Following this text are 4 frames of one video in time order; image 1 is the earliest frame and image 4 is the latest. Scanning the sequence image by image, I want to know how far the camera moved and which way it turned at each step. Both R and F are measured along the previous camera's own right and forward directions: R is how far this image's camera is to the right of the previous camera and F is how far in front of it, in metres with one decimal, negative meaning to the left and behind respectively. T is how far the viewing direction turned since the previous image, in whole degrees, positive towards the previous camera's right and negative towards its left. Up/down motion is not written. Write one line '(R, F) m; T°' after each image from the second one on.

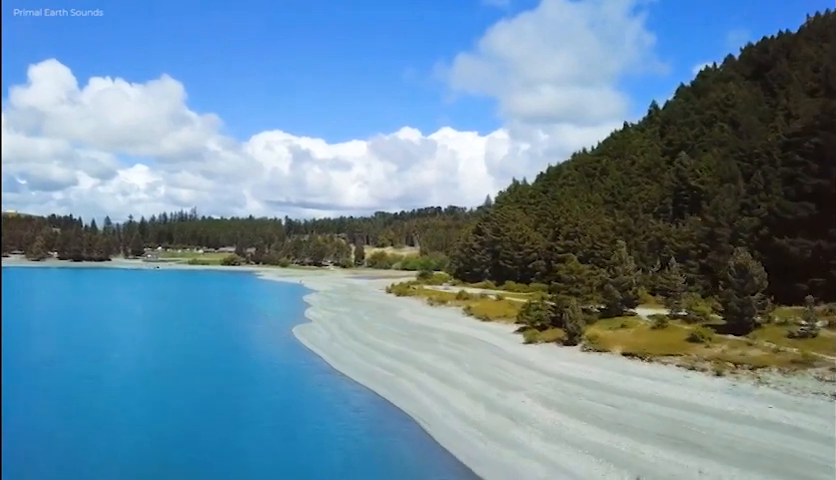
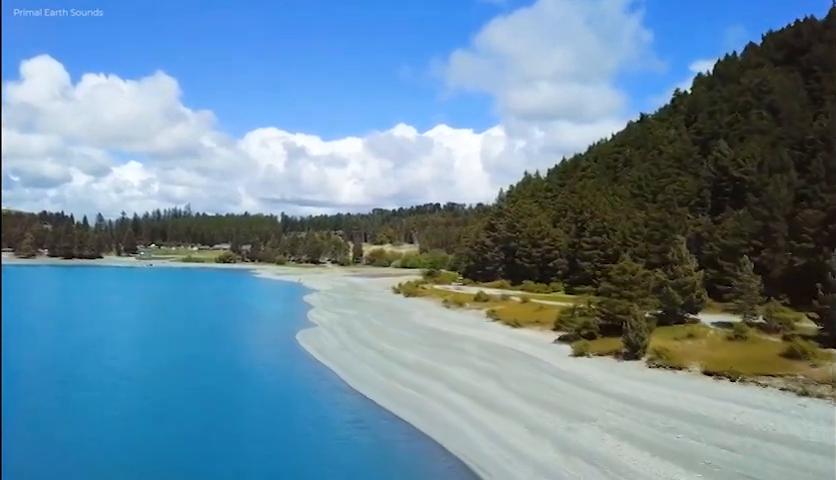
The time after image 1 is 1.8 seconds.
(-1.7, +6.3) m; 0°
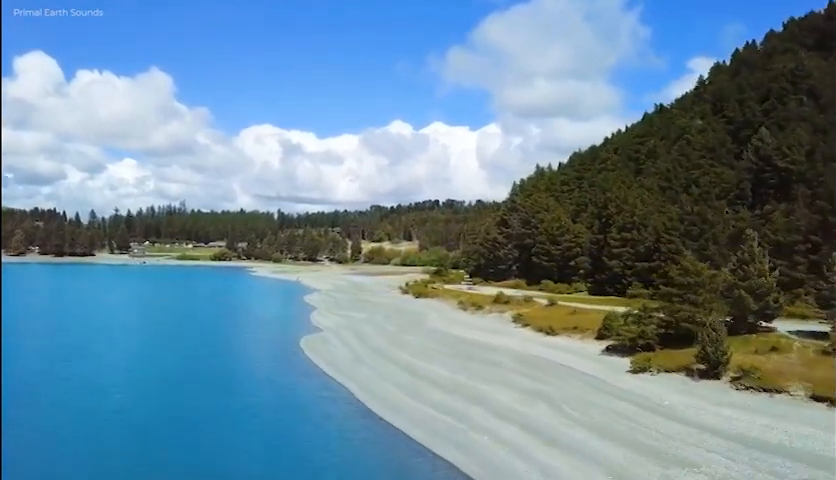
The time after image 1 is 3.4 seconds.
(-1.5, +5.6) m; 0°
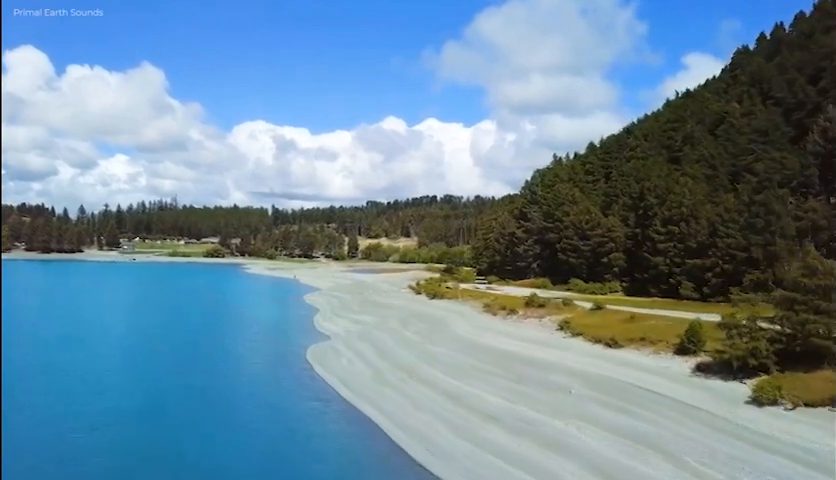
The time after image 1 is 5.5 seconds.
(-2.0, +7.5) m; +1°
